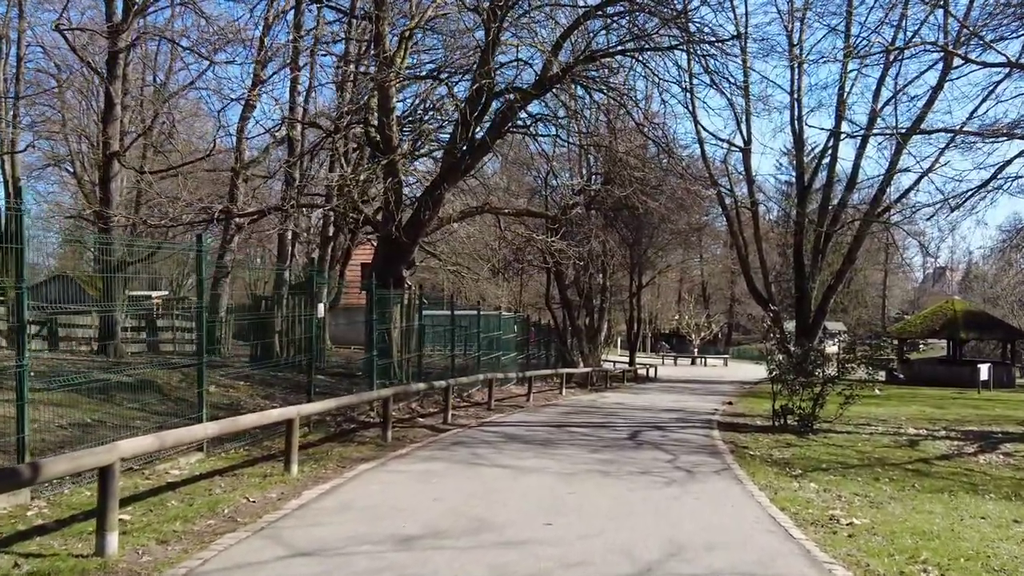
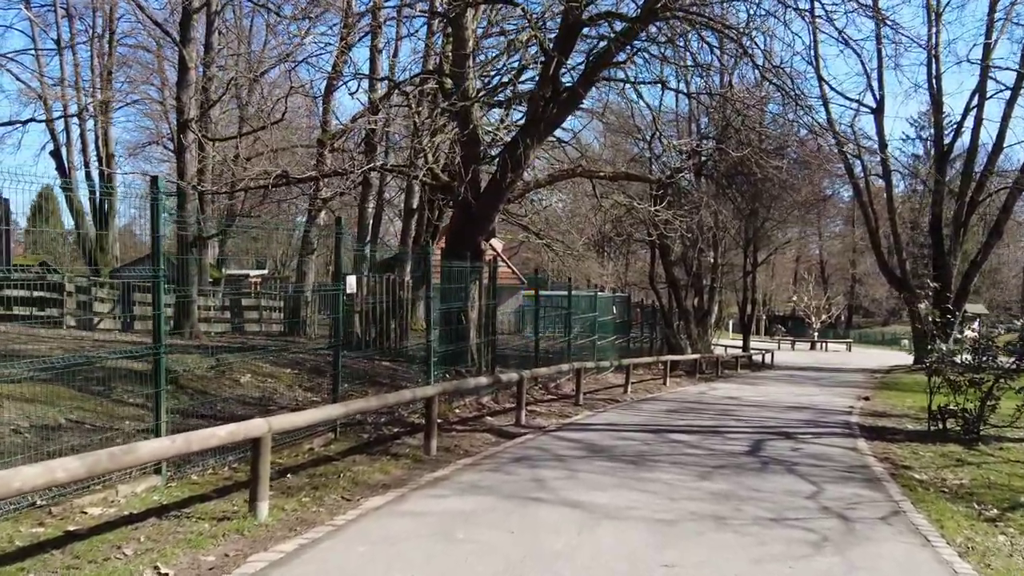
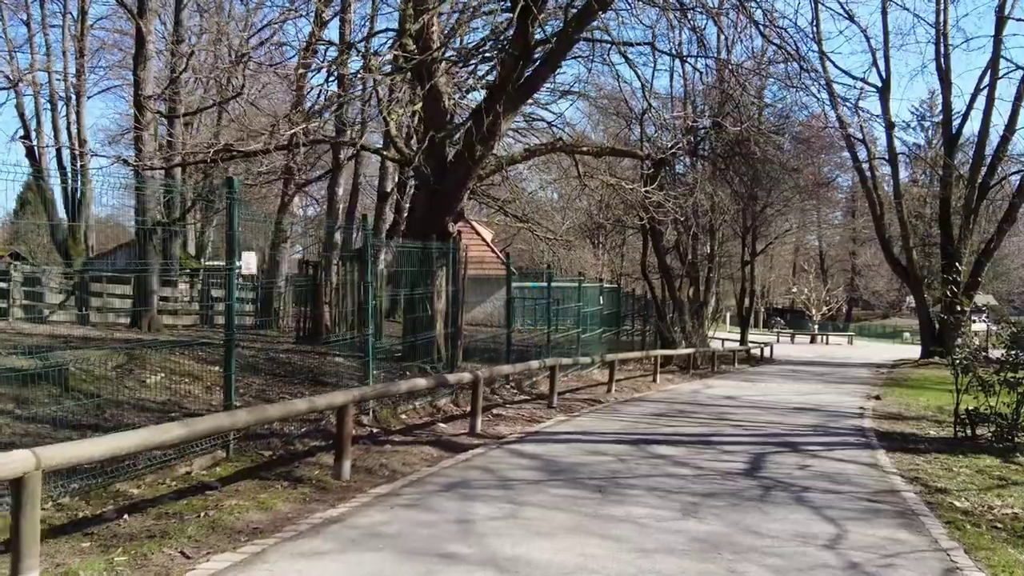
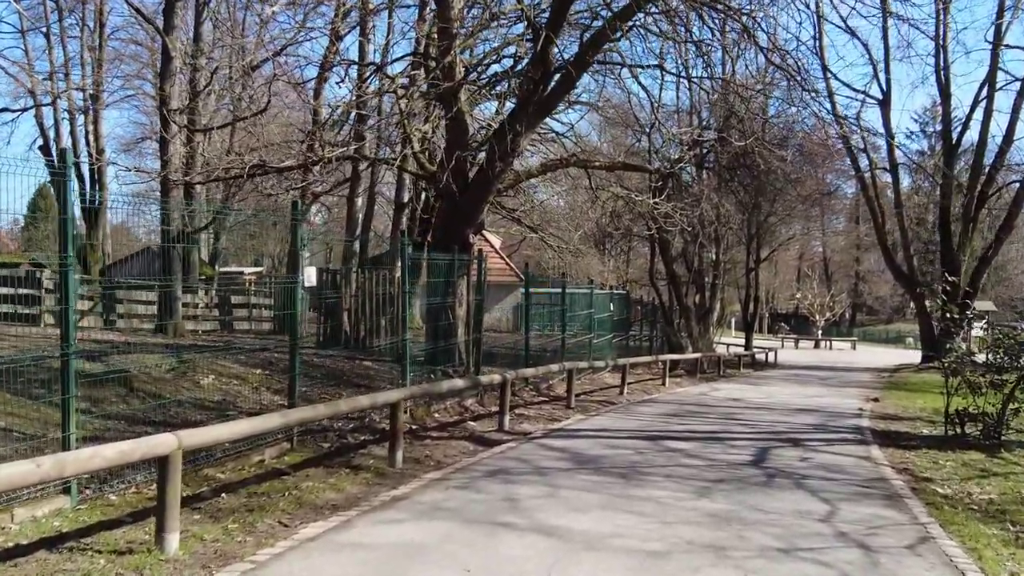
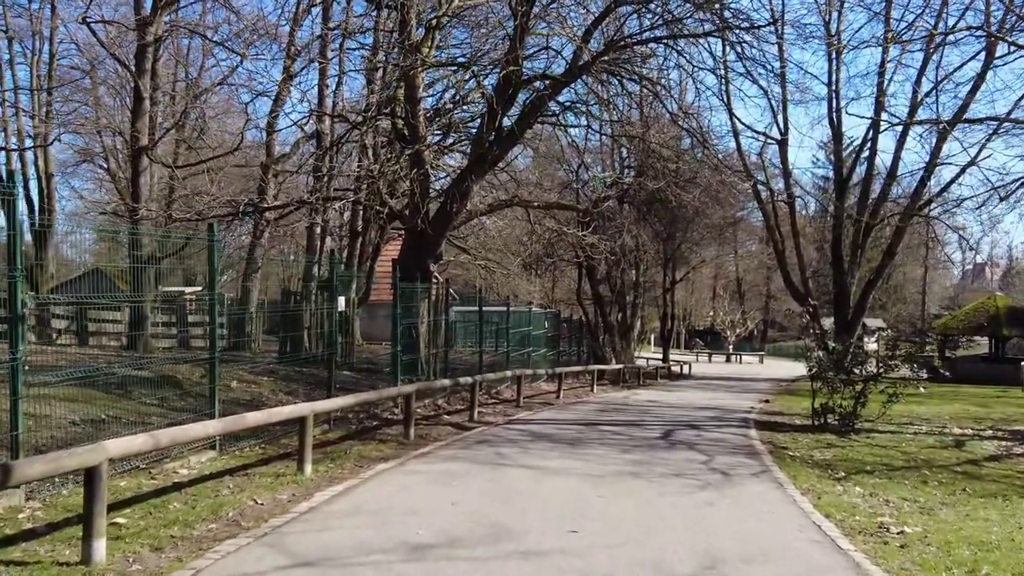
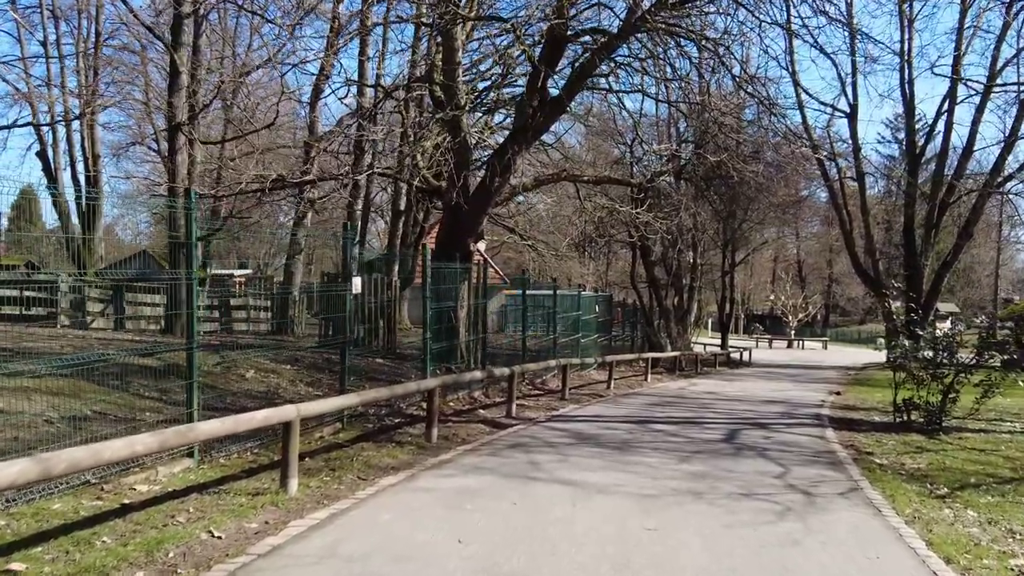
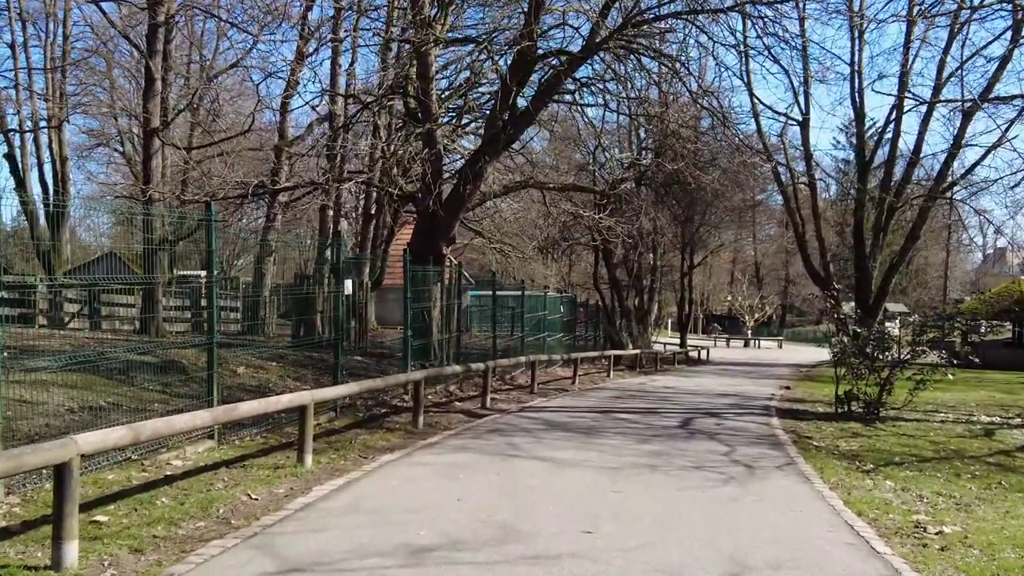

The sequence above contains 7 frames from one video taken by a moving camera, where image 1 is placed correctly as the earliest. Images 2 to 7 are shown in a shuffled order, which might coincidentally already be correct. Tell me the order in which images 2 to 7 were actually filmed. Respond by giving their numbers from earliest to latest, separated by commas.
5, 7, 6, 2, 4, 3
